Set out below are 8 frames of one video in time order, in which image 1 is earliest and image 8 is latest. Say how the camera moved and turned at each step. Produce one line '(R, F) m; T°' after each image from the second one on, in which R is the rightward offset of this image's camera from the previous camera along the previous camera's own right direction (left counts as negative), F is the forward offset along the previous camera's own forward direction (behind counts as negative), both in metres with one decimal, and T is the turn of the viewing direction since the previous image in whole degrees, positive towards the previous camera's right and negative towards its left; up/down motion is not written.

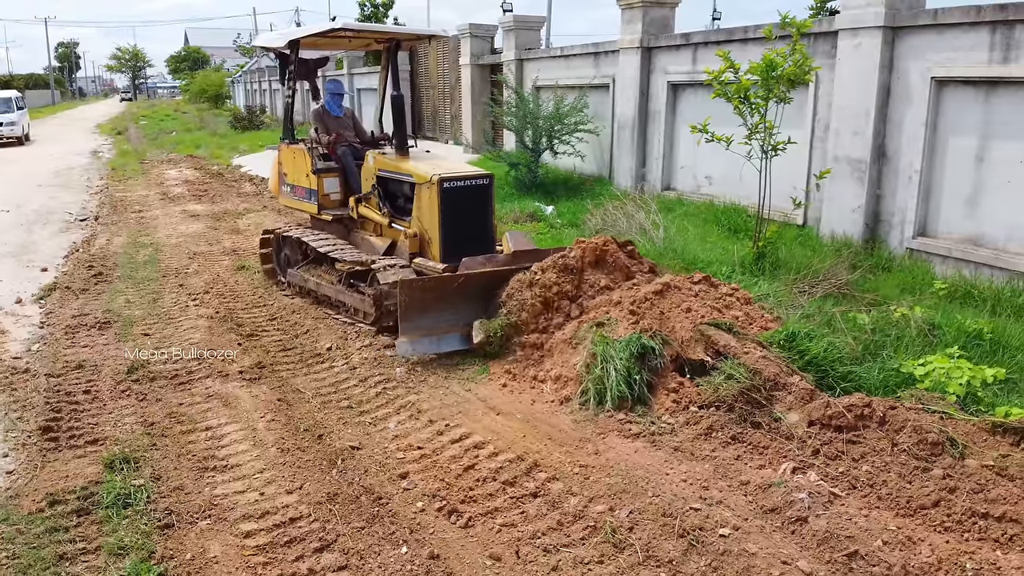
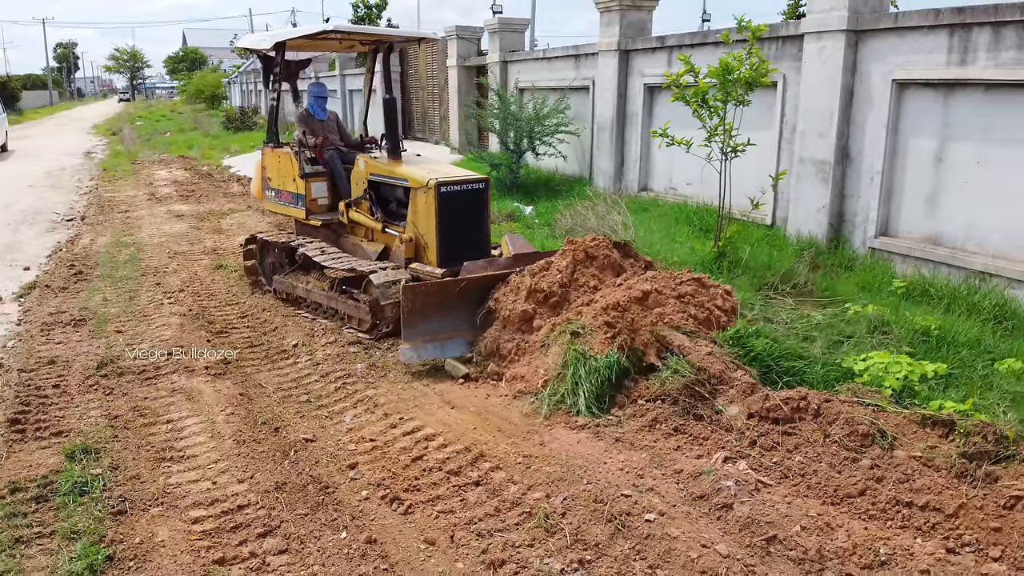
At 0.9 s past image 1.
(+0.3, -0.2) m; 0°
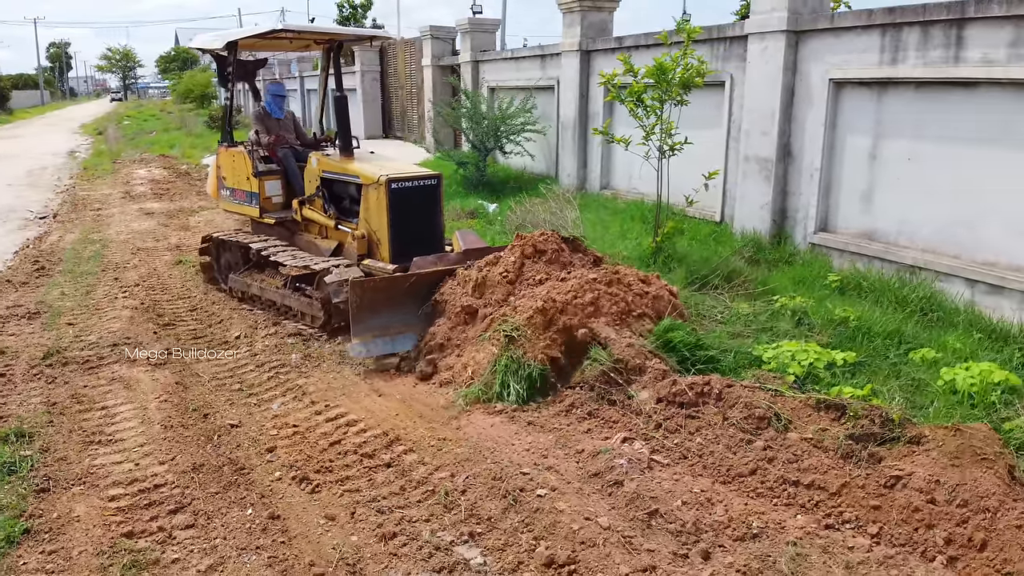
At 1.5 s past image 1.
(+0.5, -0.2) m; 0°
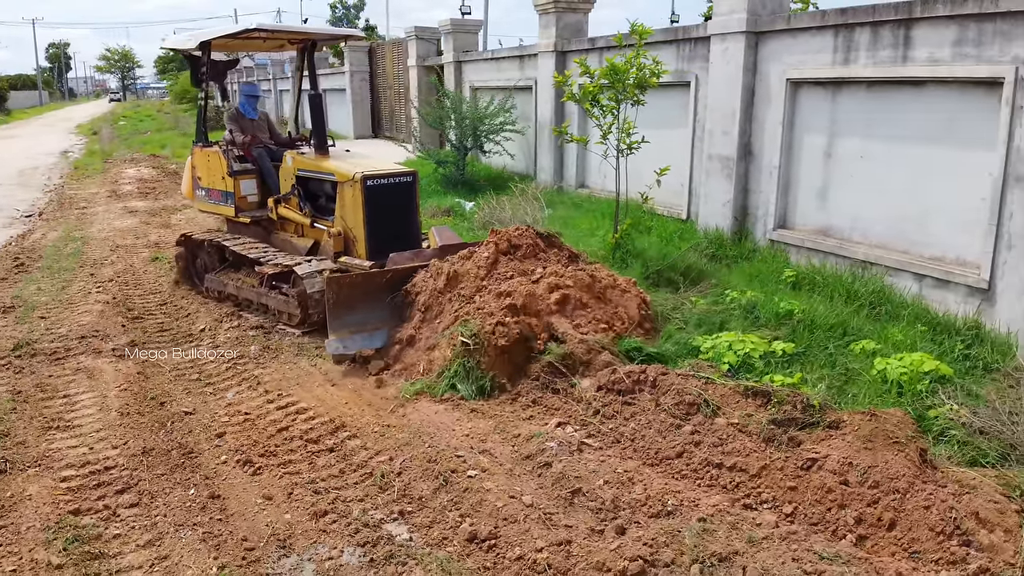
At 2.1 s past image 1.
(+0.4, -0.2) m; 0°
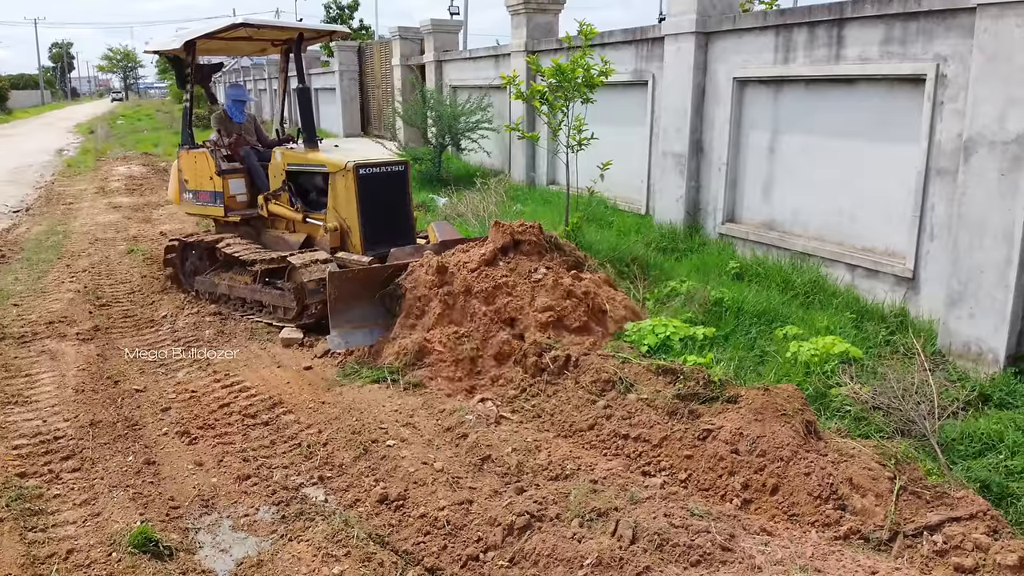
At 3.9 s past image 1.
(+0.5, -0.3) m; 0°
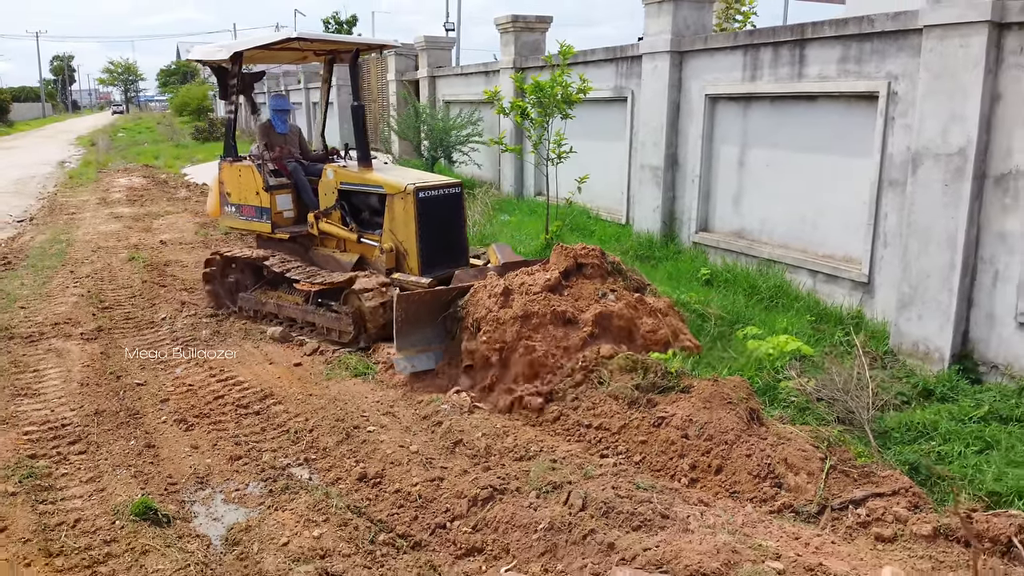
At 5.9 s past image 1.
(+0.2, -0.4) m; 0°
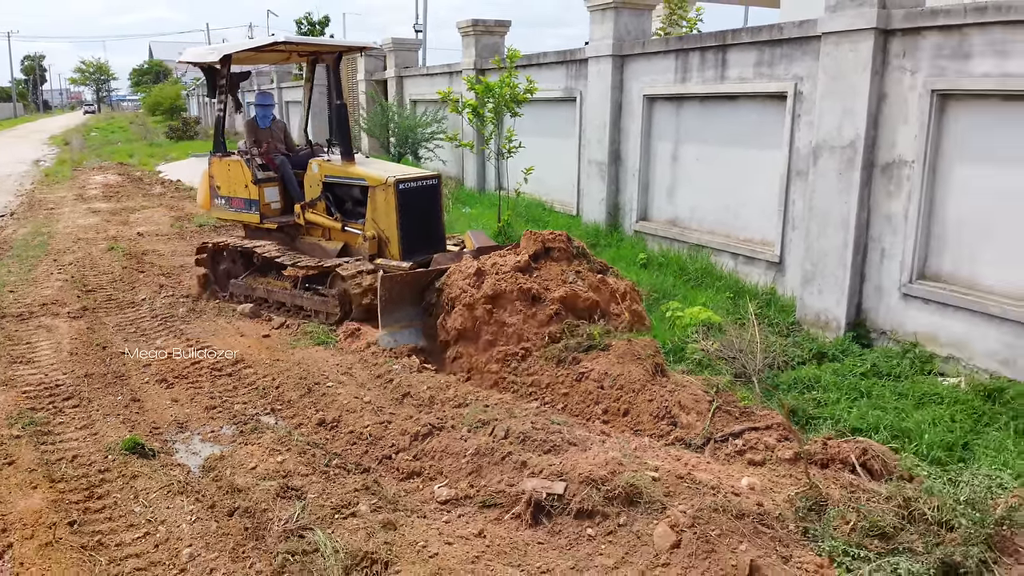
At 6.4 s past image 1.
(+0.3, -0.8) m; +2°
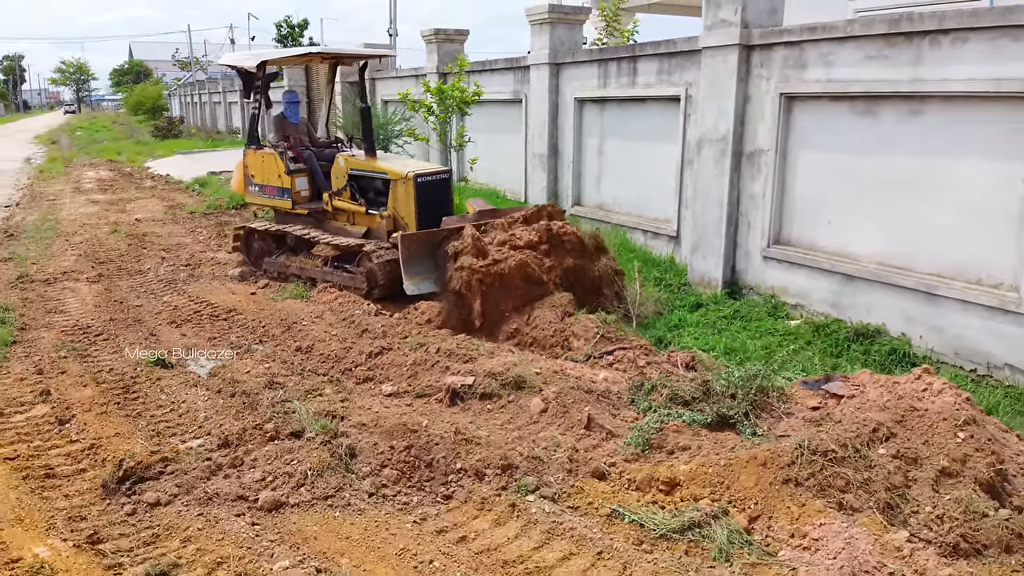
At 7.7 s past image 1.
(+0.4, -1.6) m; +1°
